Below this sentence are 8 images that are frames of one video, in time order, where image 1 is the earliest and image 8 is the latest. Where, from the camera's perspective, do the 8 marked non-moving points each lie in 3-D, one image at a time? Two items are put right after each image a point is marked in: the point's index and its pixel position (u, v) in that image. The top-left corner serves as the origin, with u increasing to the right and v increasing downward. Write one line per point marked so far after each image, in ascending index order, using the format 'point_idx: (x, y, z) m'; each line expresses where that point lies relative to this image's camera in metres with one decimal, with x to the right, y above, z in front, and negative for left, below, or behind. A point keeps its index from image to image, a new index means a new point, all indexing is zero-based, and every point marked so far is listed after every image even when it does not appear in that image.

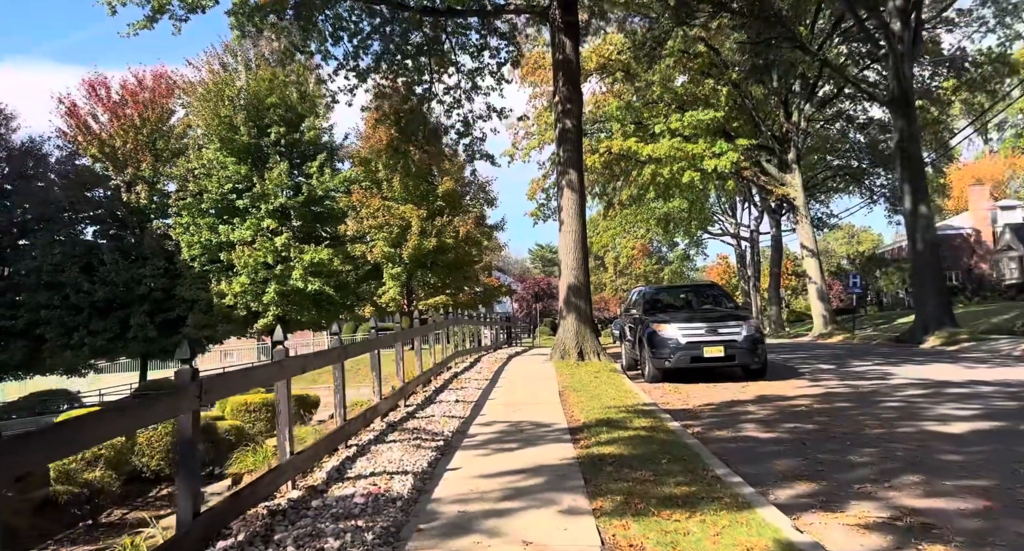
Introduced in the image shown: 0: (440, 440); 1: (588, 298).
0: (-0.7, -1.6, +6.4) m
1: (+1.6, -0.5, +14.2) m
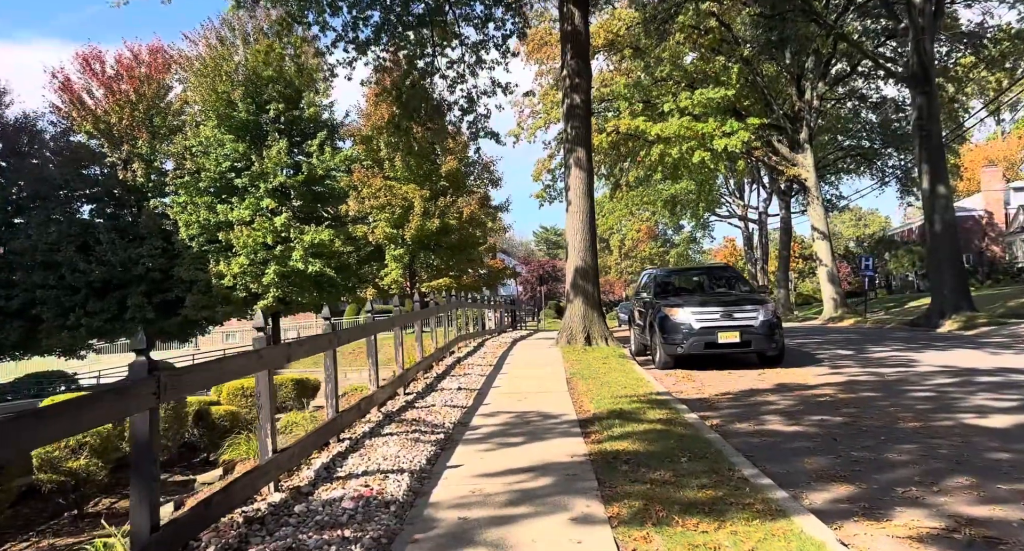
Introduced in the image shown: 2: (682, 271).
0: (-0.6, -1.4, +5.9) m
1: (+1.7, -0.1, +13.7) m
2: (+3.1, +0.1, +12.1) m
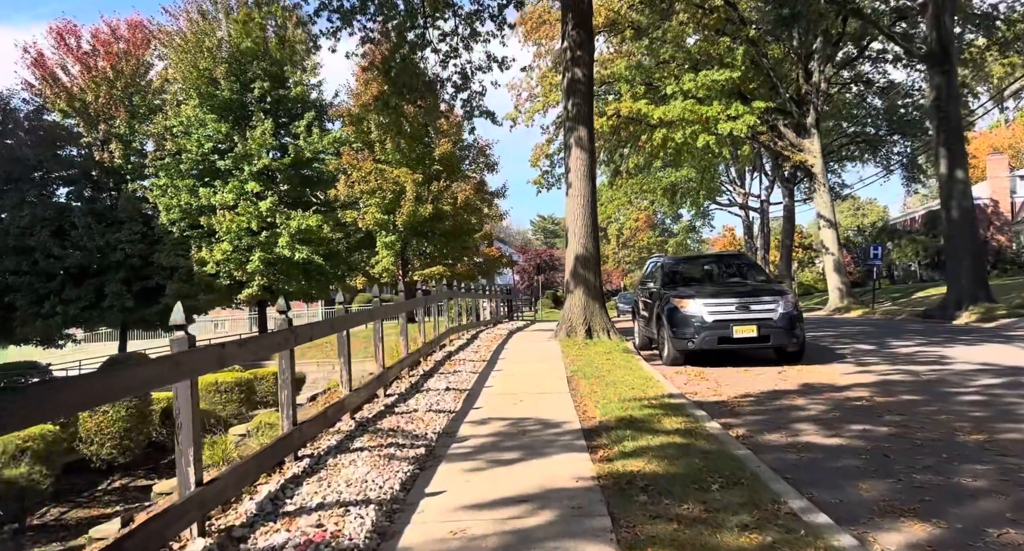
0: (-0.7, -1.3, +5.0) m
1: (+1.6, +0.1, +12.8) m
2: (+3.0, +0.3, +11.2) m
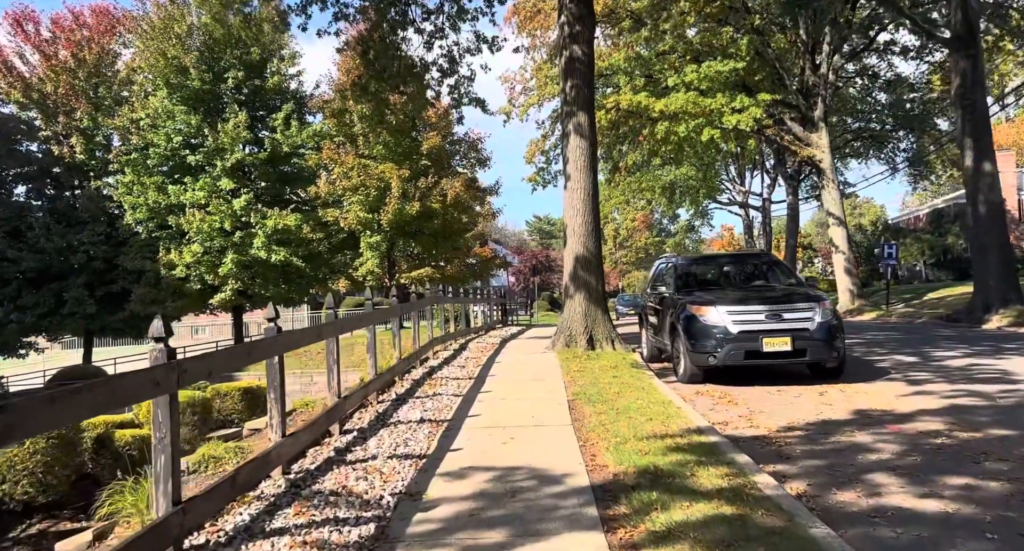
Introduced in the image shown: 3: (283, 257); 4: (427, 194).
0: (-0.8, -1.3, +3.6) m
1: (+1.5, +0.1, +11.4) m
2: (+2.9, +0.2, +9.8) m
3: (-6.7, +0.5, +19.6) m
4: (-2.4, +2.3, +19.0) m
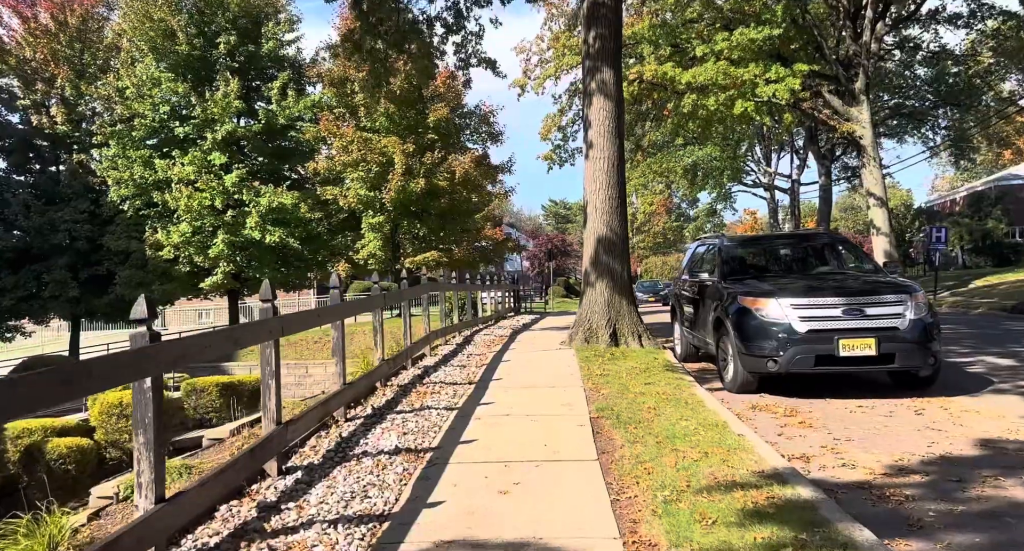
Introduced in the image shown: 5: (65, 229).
0: (-0.8, -1.3, +2.1) m
1: (+1.6, +0.3, +9.8) m
2: (+3.0, +0.4, +8.2) m
3: (-6.4, +1.0, +18.1) m
4: (-2.1, +2.8, +17.5) m
5: (-11.4, +1.2, +17.0) m
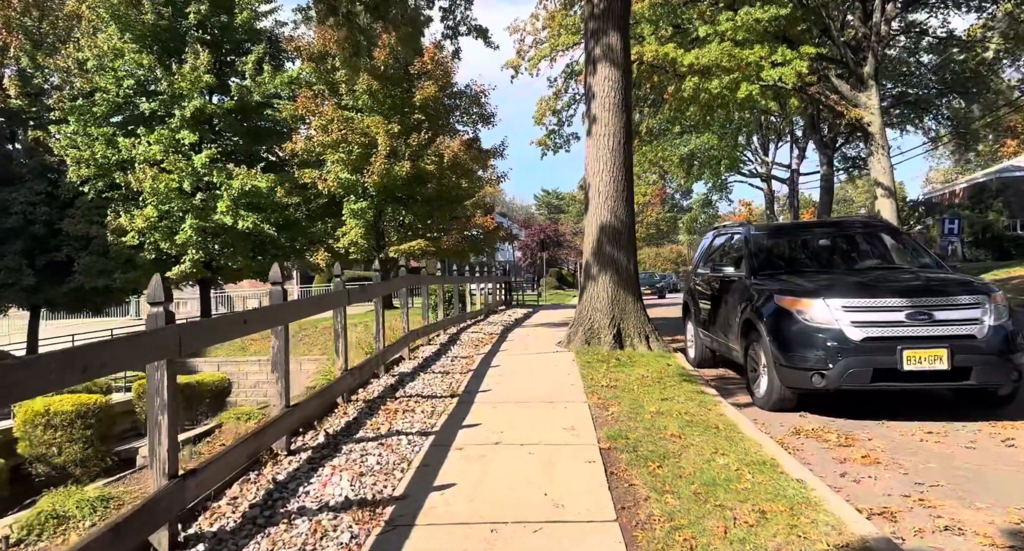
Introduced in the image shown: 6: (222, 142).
0: (-0.8, -1.3, +0.9) m
1: (+1.5, +0.4, +8.6) m
2: (+2.9, +0.5, +7.0) m
3: (-6.6, +1.3, +16.9) m
4: (-2.2, +3.0, +16.2) m
5: (-11.6, +1.5, +15.6) m
6: (-7.8, +3.6, +17.9) m
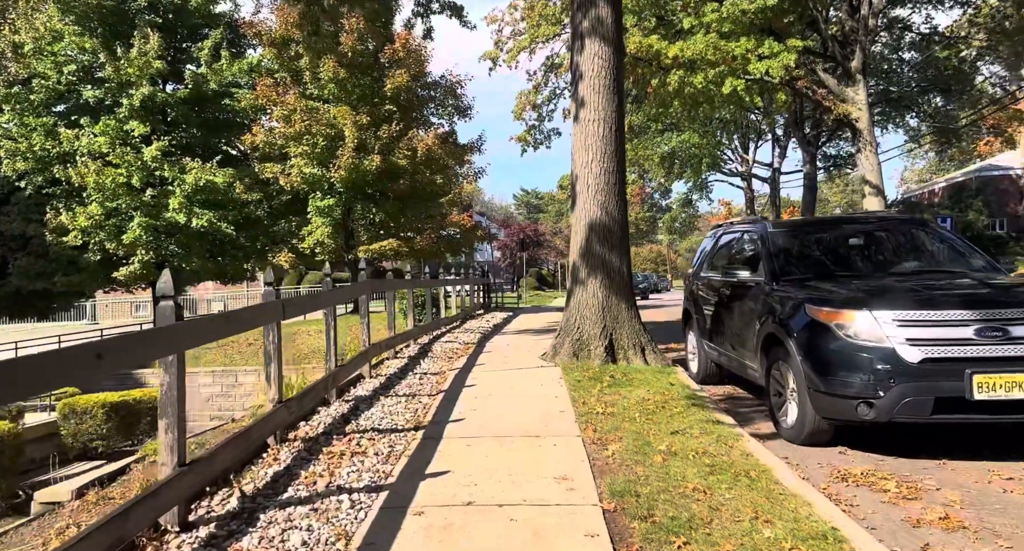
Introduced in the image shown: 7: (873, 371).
0: (-0.8, -1.3, -0.2) m
1: (+1.3, +0.4, +7.6) m
2: (+2.7, +0.5, +6.1) m
3: (-7.1, +1.2, +15.6) m
4: (-2.8, +3.0, +15.1) m
5: (-12.1, +1.4, +14.2) m
6: (-8.3, +3.5, +16.6) m
7: (+2.3, -0.6, +4.2) m
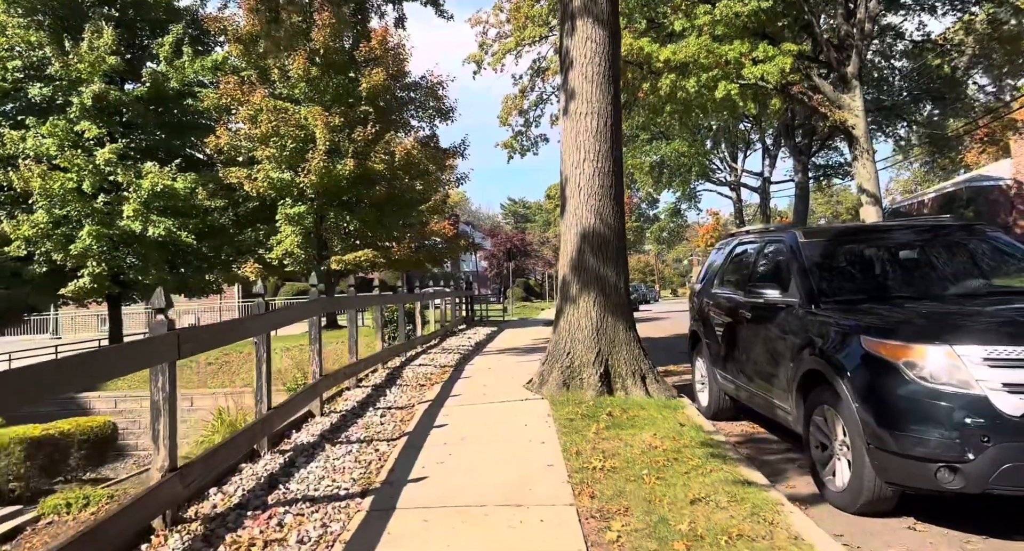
0: (-0.9, -1.4, -1.3) m
1: (+1.1, +0.2, +6.6) m
2: (+2.5, +0.3, +5.1) m
3: (-7.5, +1.0, +14.4) m
4: (-3.1, +2.7, +14.0) m
5: (-12.4, +1.2, +12.9) m
6: (-8.7, +3.2, +15.4) m
7: (+2.2, -0.7, +3.2) m
